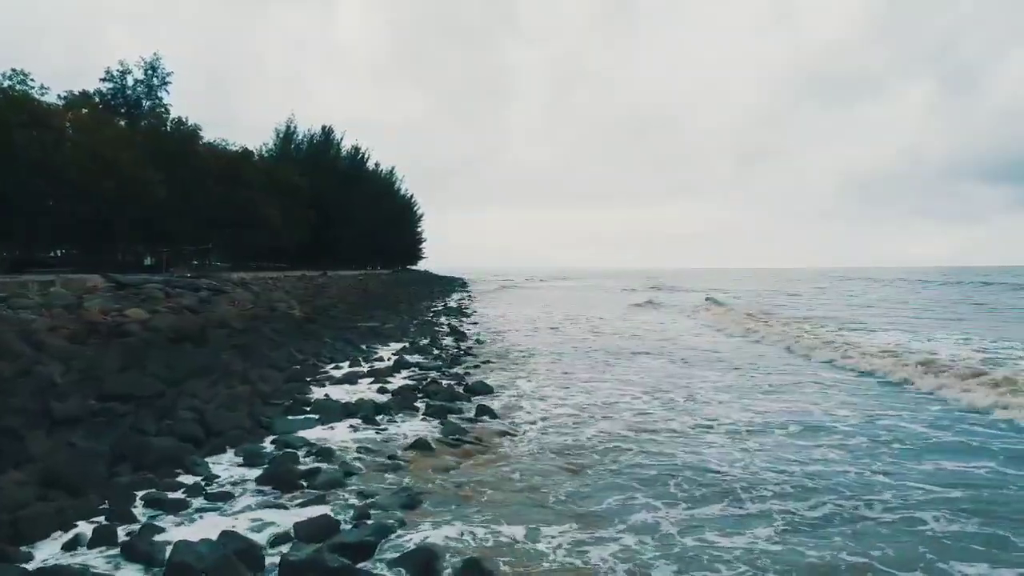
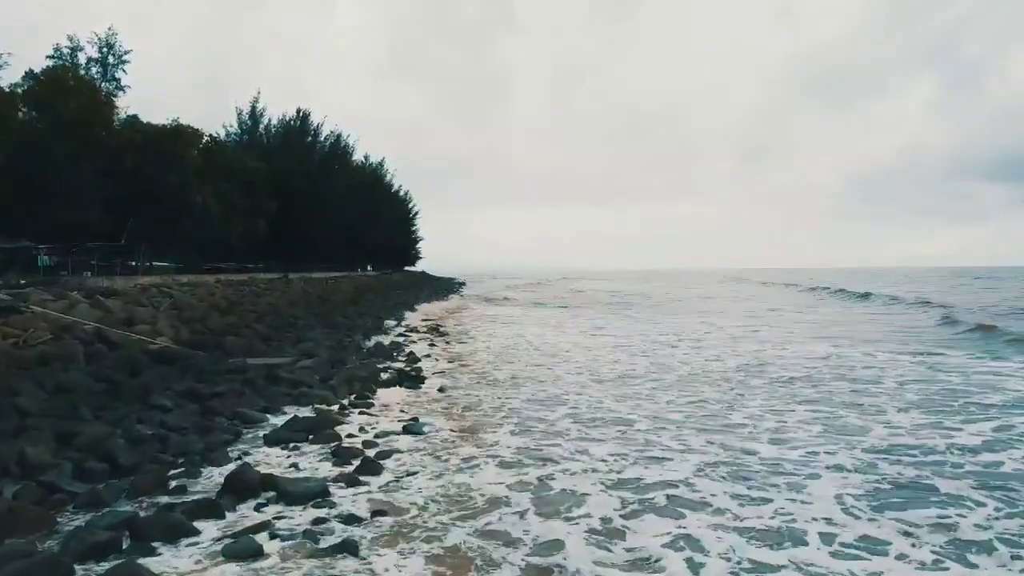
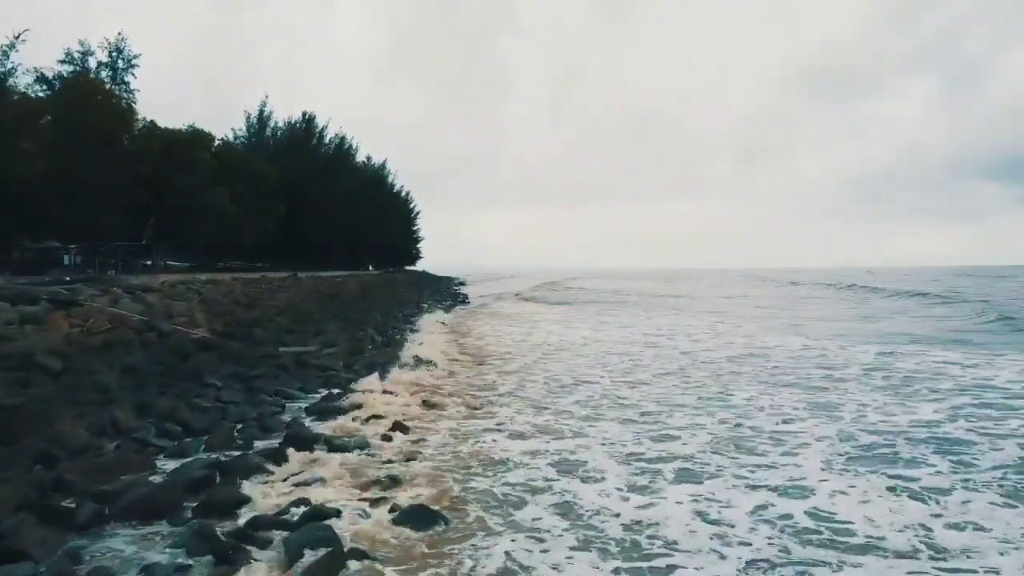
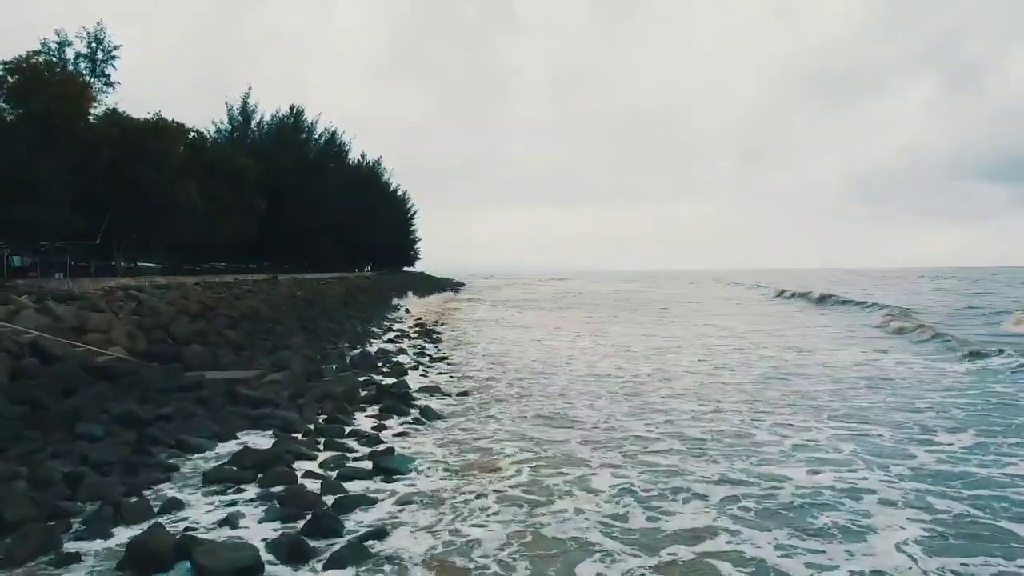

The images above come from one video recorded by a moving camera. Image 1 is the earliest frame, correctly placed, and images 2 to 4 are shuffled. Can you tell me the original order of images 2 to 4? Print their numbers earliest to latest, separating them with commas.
3, 2, 4
